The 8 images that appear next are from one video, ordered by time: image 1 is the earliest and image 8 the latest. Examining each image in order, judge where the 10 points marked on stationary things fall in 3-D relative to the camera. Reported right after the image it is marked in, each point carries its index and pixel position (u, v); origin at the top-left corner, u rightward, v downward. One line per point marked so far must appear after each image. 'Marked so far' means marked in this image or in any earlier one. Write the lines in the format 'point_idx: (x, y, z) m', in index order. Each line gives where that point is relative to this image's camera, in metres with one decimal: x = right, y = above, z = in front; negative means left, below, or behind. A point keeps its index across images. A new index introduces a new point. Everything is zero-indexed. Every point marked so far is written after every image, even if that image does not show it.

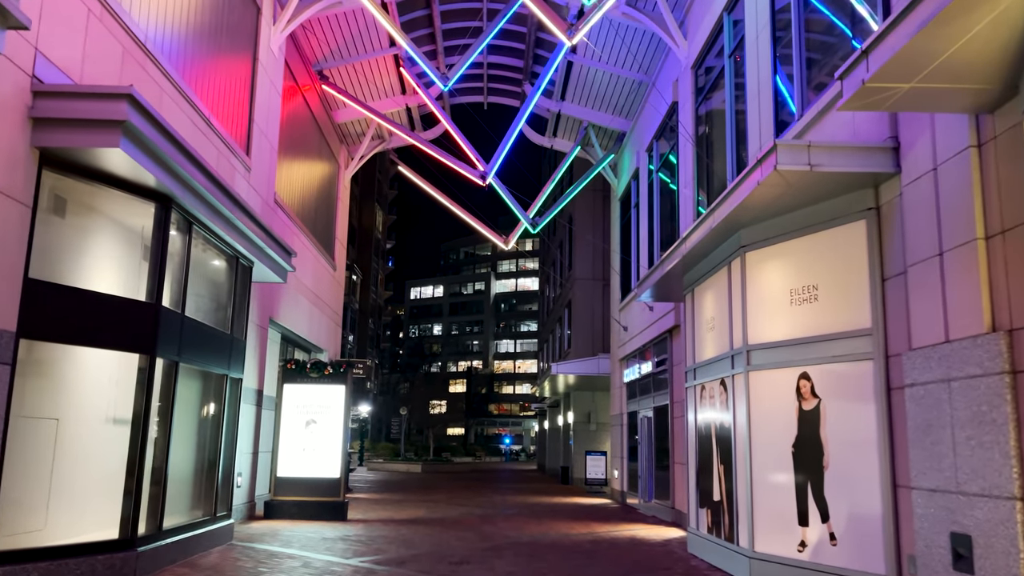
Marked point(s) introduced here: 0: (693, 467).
0: (+2.7, -2.7, +12.1) m
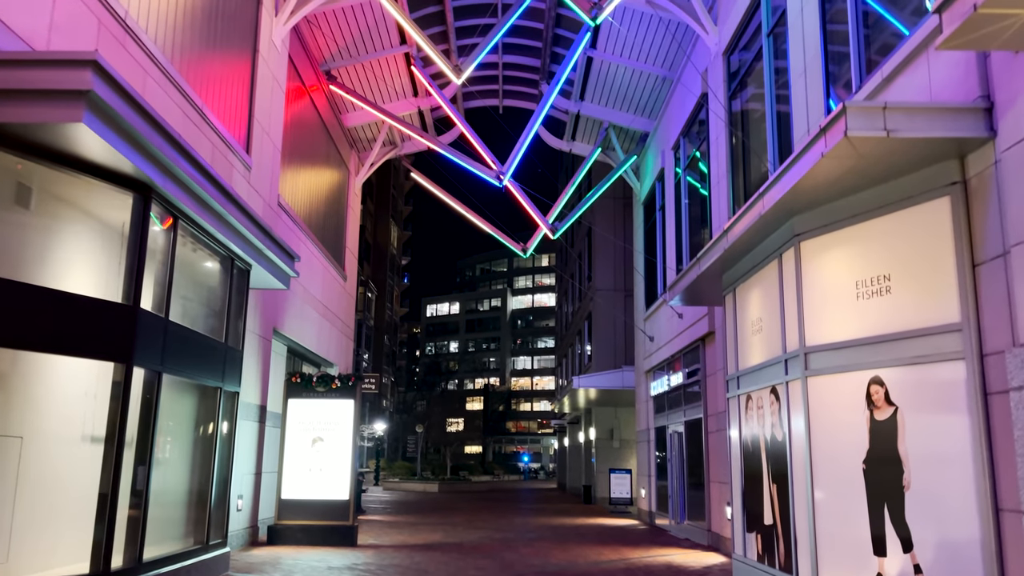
0: (+3.0, -2.7, +10.8) m
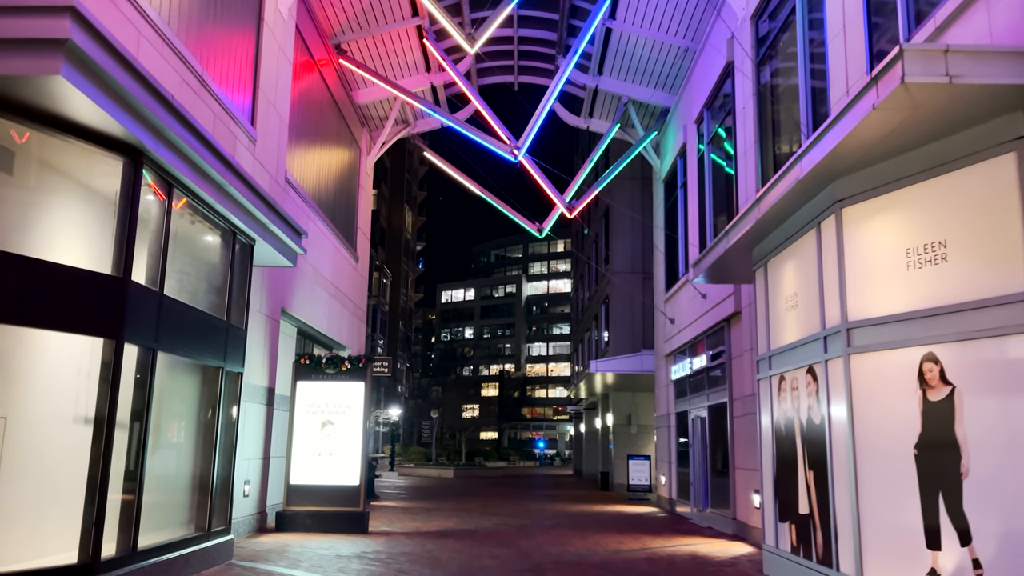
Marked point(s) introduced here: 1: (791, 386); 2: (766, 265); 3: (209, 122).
0: (+3.2, -2.3, +10.2) m
1: (+3.2, -1.1, +9.2) m
2: (+3.3, +0.3, +10.5) m
3: (-4.3, +2.3, +11.3) m
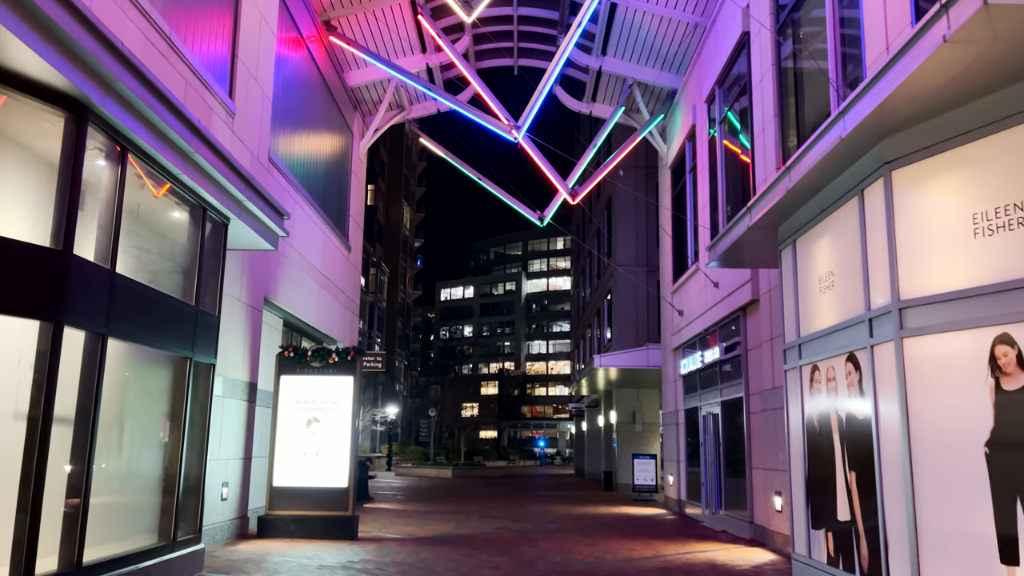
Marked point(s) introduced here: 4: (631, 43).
0: (+3.3, -2.1, +9.2) m
1: (+3.2, -0.9, +8.2) m
2: (+3.3, +0.5, +9.5) m
3: (-4.2, +2.5, +10.3) m
4: (+2.9, +6.0, +19.8) m
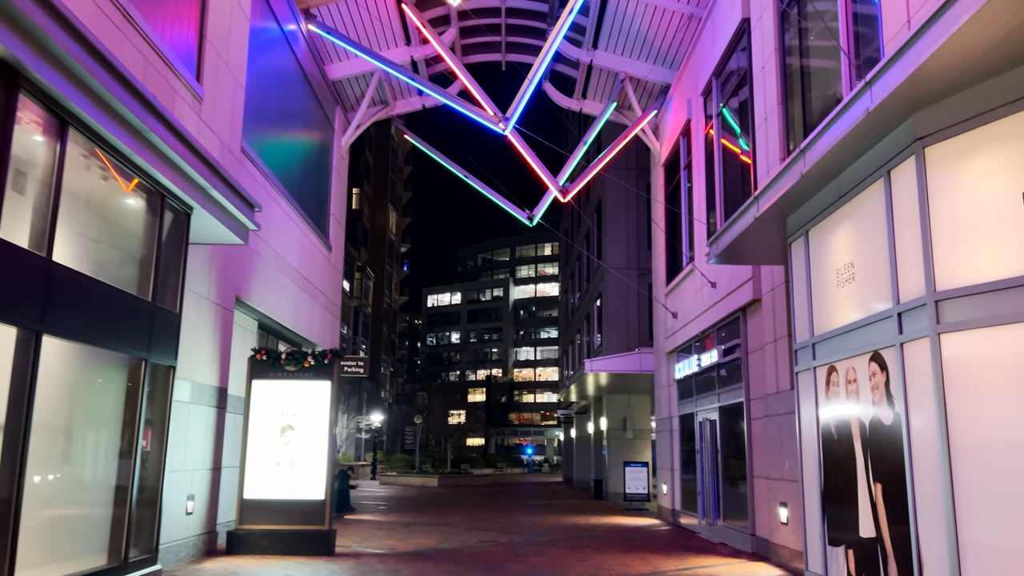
0: (+3.1, -2.1, +8.4) m
1: (+3.1, -0.8, +7.5) m
2: (+3.2, +0.6, +8.8) m
3: (-4.4, +2.6, +9.5) m
4: (+2.6, +5.9, +19.1) m
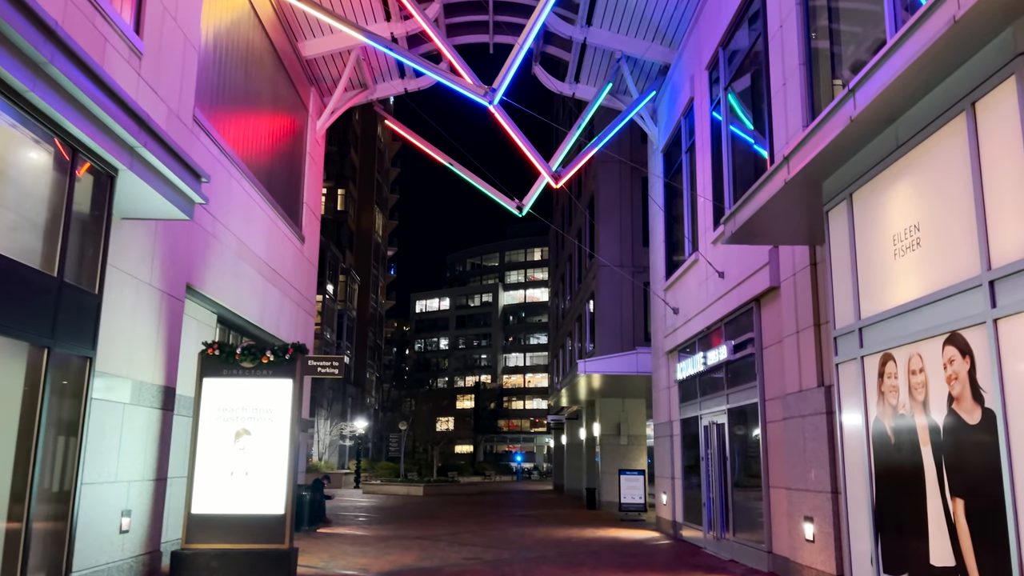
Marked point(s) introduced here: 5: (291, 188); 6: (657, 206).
0: (+3.0, -1.8, +7.0) m
1: (+3.0, -0.6, +6.1) m
2: (+3.0, +0.8, +7.4) m
3: (-4.5, +2.8, +8.0) m
4: (+2.4, +6.1, +17.8) m
5: (-5.2, +2.3, +19.0) m
6: (+3.5, +2.0, +19.5) m
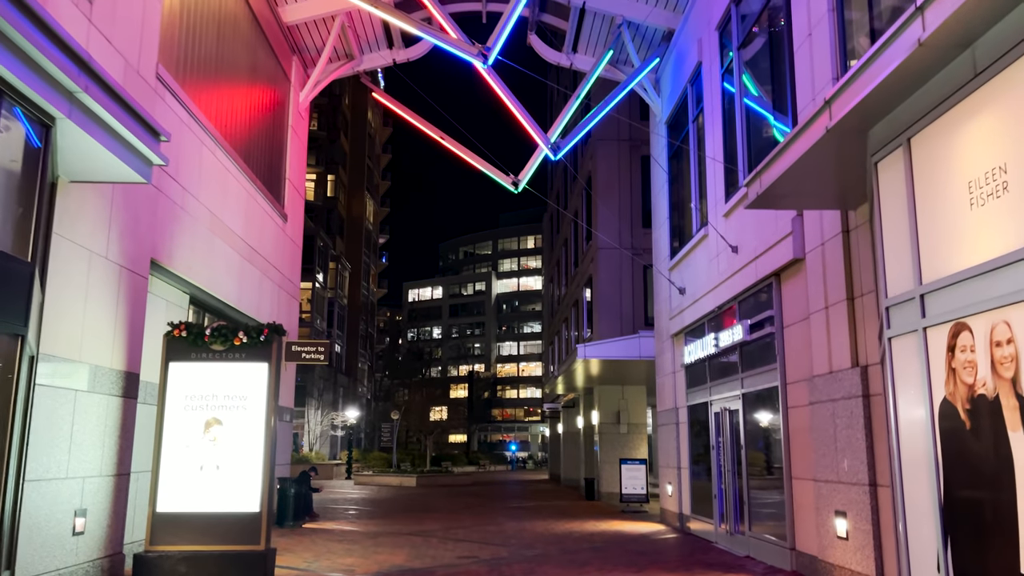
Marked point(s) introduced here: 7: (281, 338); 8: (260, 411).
0: (+3.0, -1.5, +6.0) m
1: (+3.0, -0.3, +5.1) m
2: (+3.1, +1.1, +6.4) m
3: (-4.5, +3.1, +6.9) m
4: (+2.3, +6.5, +16.7) m
5: (-5.3, +2.7, +17.9) m
6: (+3.4, +2.5, +18.5) m
7: (-2.9, -0.6, +10.1) m
8: (-3.1, -1.5, +10.0) m
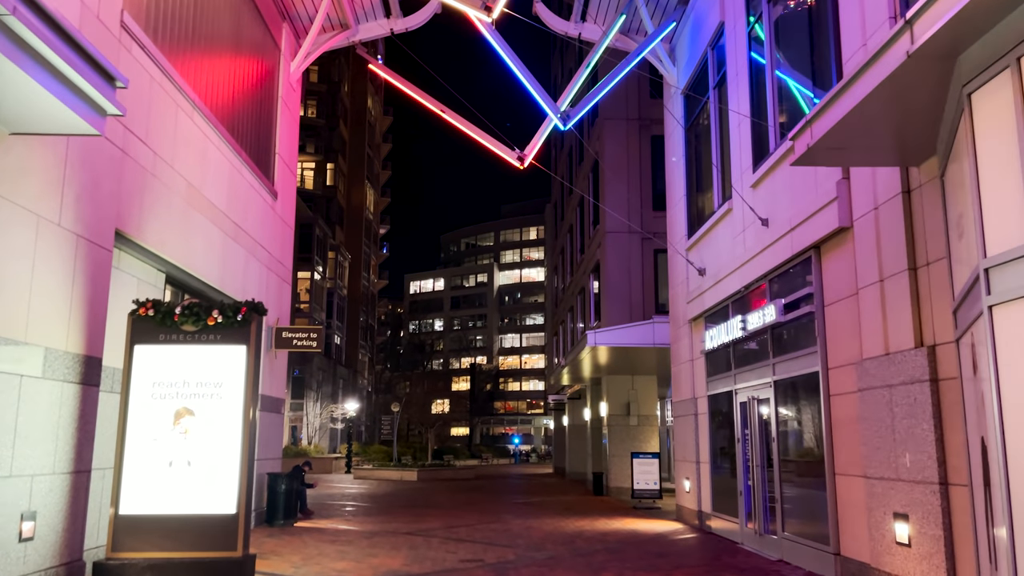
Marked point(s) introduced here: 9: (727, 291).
0: (+3.1, -1.3, +4.9) m
1: (+3.1, 0.0, +3.9) m
2: (+3.1, +1.4, +5.2) m
3: (-4.4, +3.3, +5.7) m
4: (+2.4, +6.9, +15.4) m
5: (-5.2, +3.1, +16.8) m
6: (+3.5, +2.8, +17.3) m
7: (-2.8, -0.3, +9.0) m
8: (-3.0, -1.2, +8.9) m
9: (+3.6, 0.0, +13.5) m
